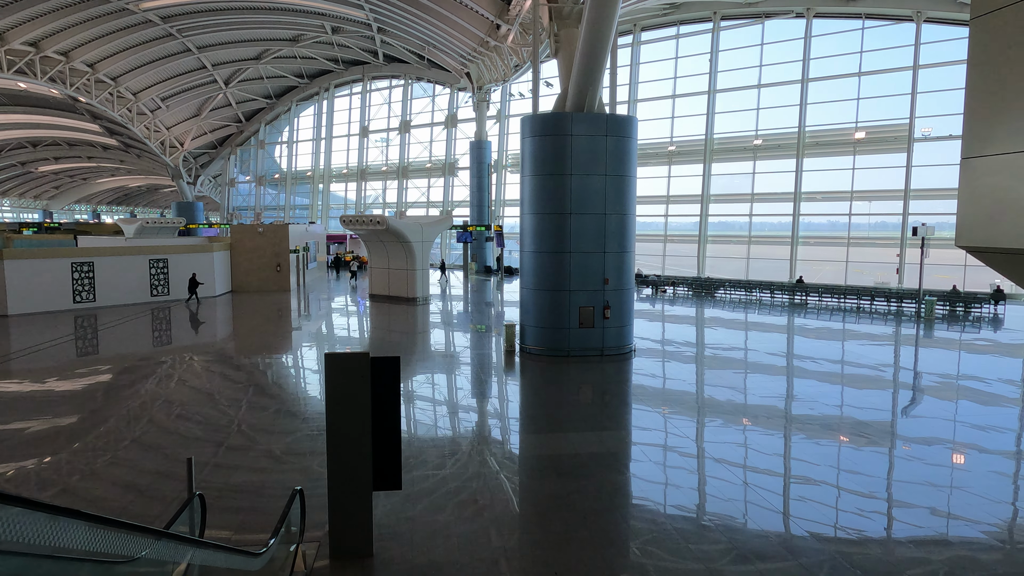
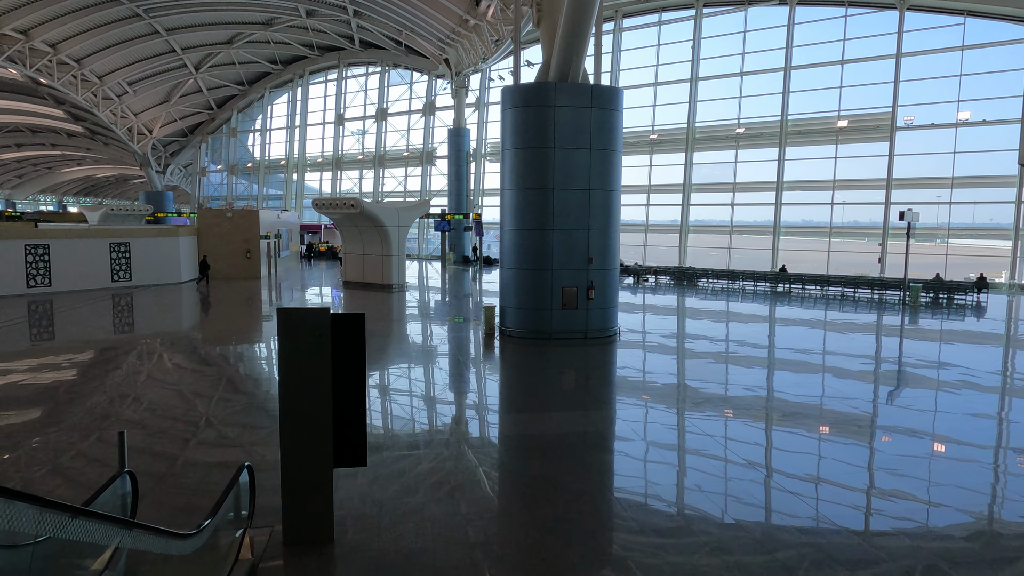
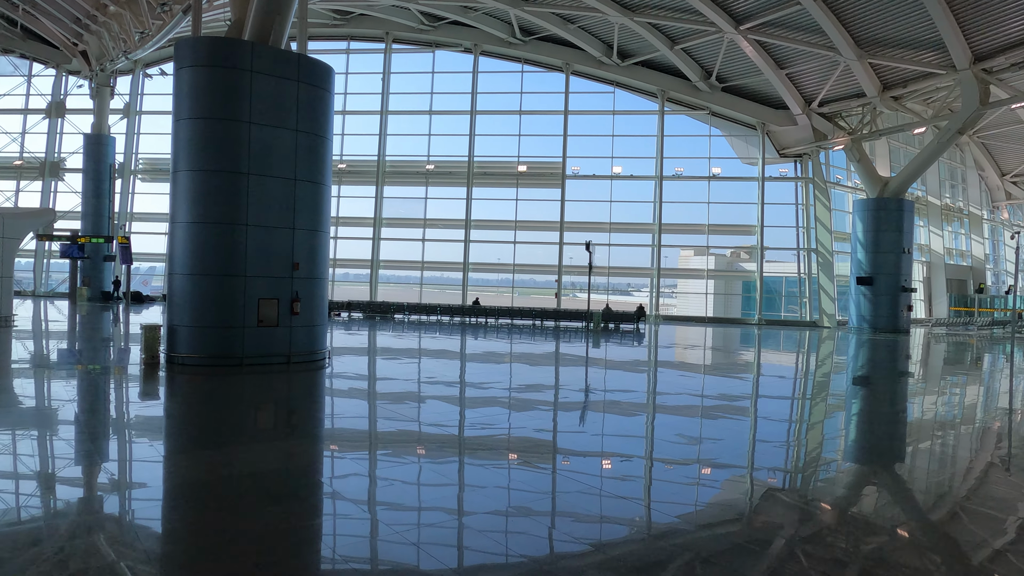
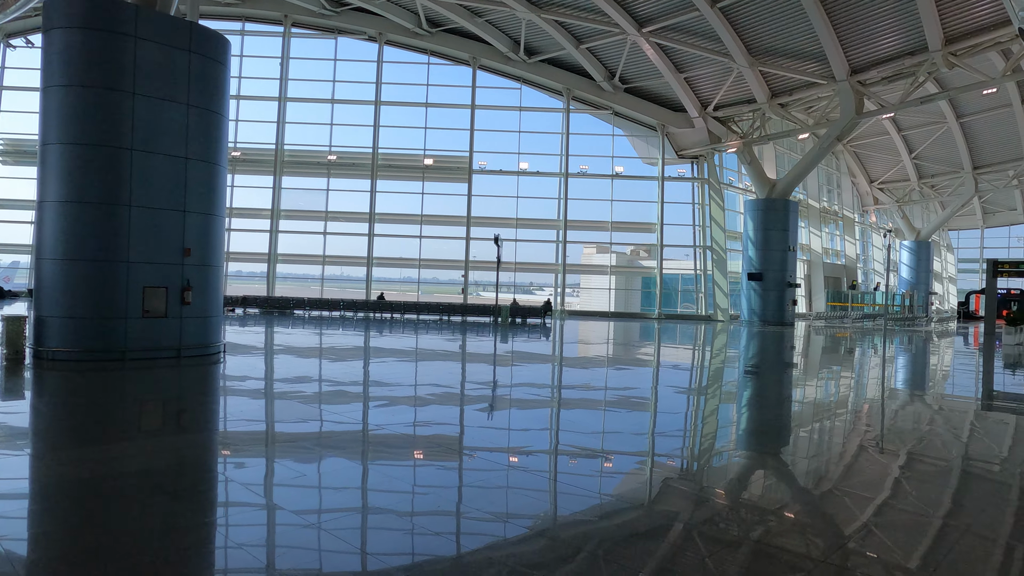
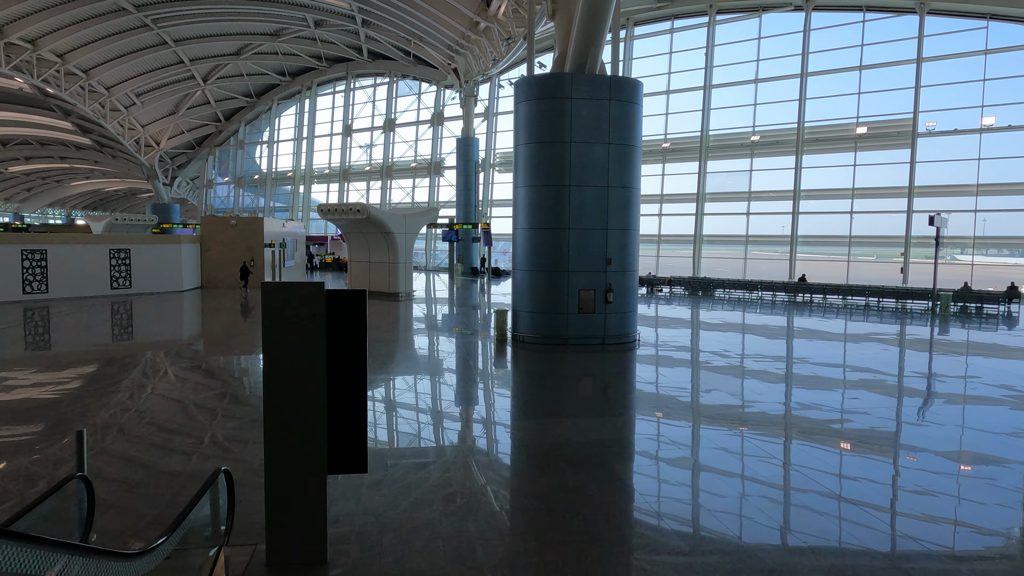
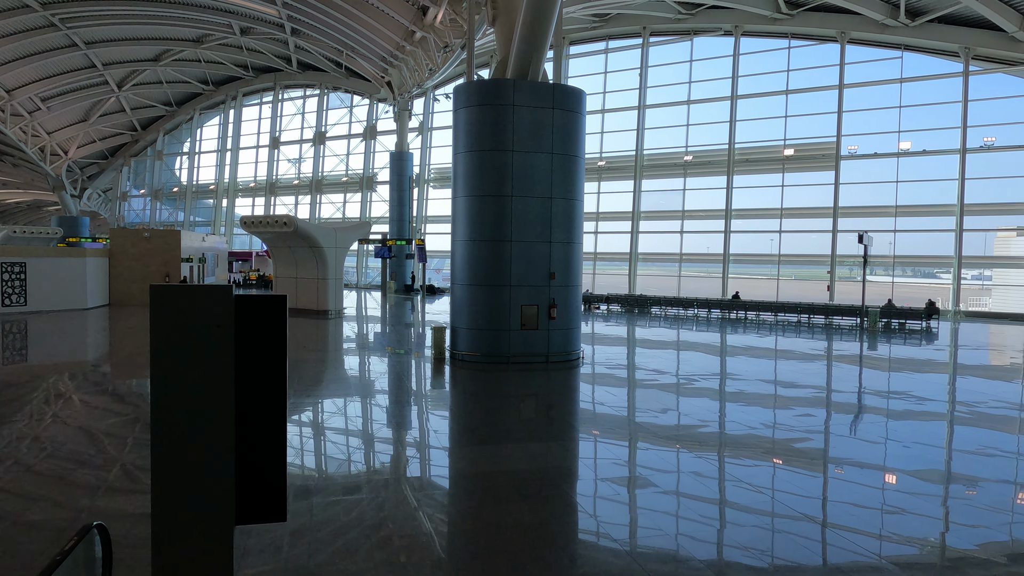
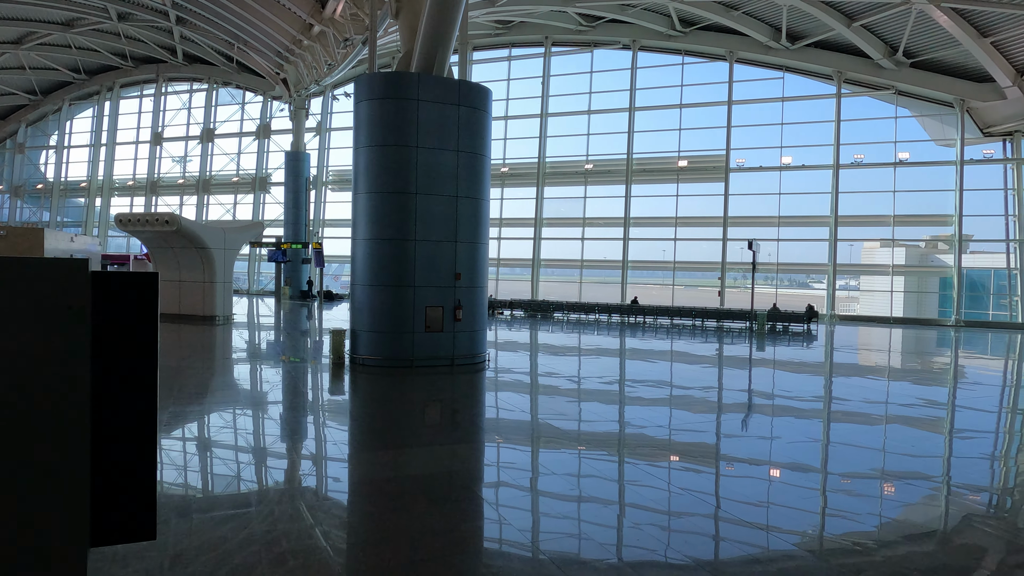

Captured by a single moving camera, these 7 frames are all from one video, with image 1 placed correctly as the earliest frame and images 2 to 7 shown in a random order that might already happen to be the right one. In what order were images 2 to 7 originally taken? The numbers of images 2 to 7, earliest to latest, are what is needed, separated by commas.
2, 5, 6, 7, 3, 4
